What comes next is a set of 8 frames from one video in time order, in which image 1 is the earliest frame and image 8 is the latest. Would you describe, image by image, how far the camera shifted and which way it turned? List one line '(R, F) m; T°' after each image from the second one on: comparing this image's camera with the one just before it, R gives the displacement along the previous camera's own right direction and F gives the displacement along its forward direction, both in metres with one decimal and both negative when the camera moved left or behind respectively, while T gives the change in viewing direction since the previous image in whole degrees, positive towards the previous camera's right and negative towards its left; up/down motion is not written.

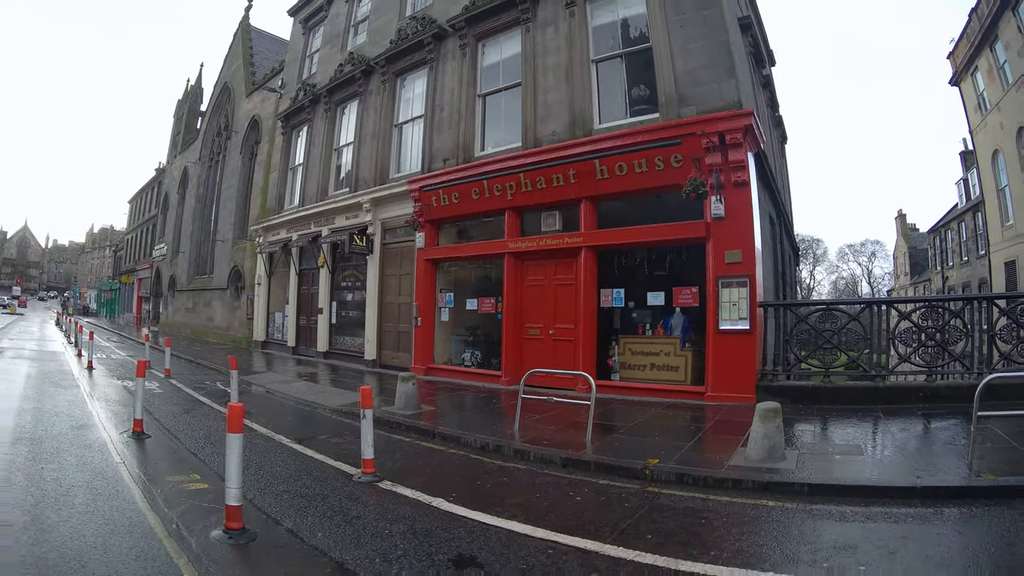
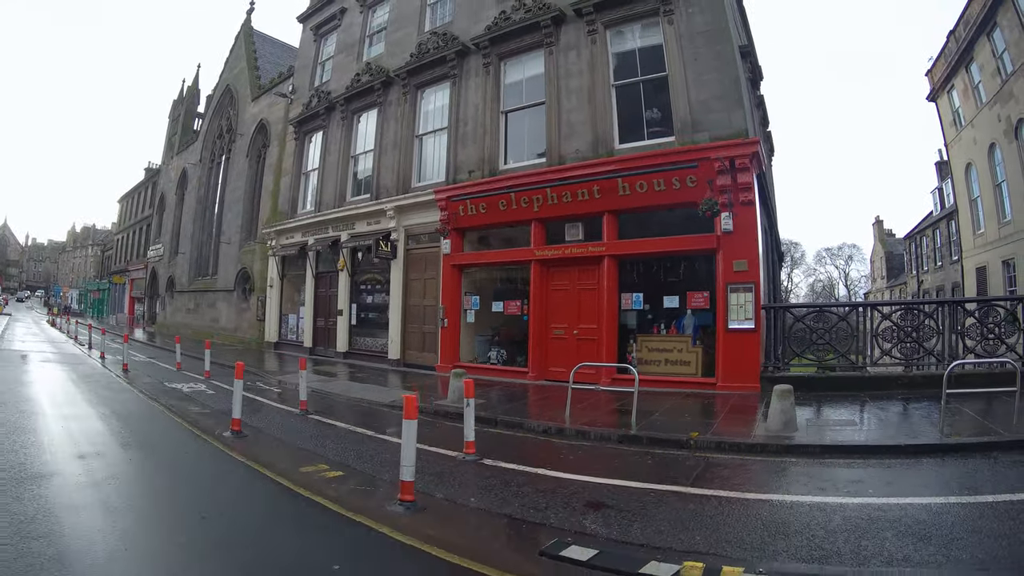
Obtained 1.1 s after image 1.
(-0.8, -0.9) m; +2°
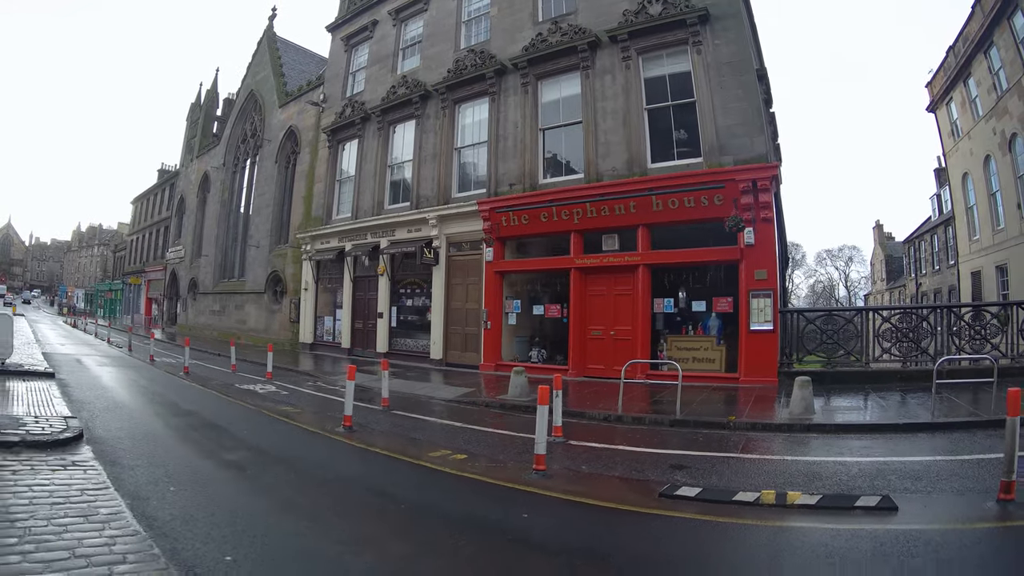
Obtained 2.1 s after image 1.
(-1.0, -1.2) m; 0°
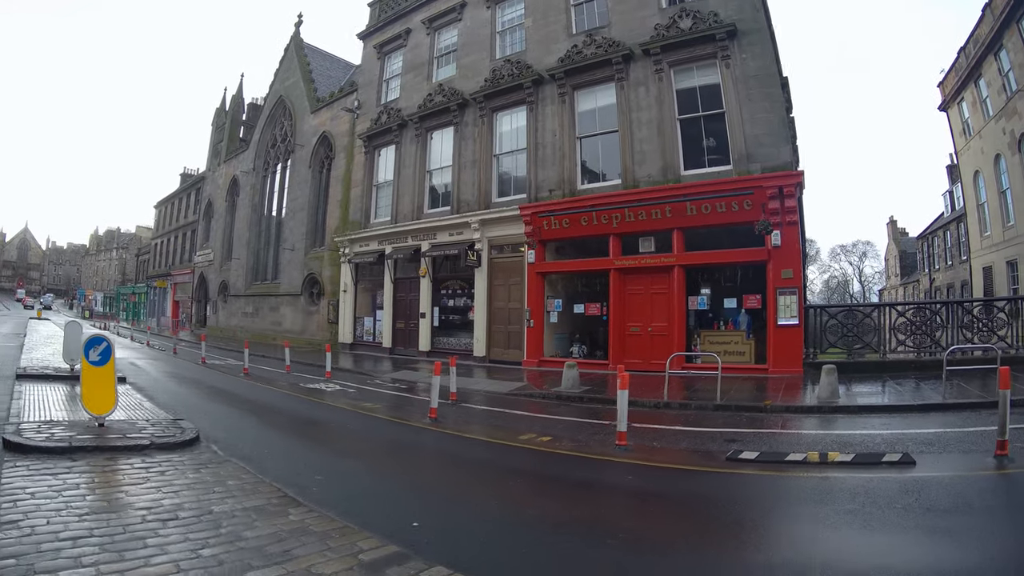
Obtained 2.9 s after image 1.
(-0.9, -1.0) m; -1°
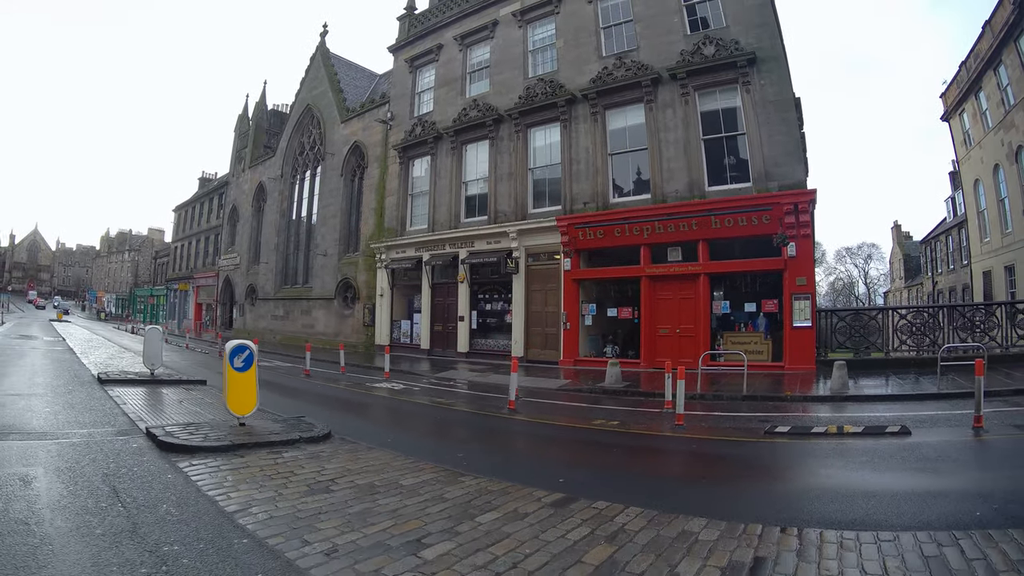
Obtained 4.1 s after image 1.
(-1.1, -1.4) m; 0°
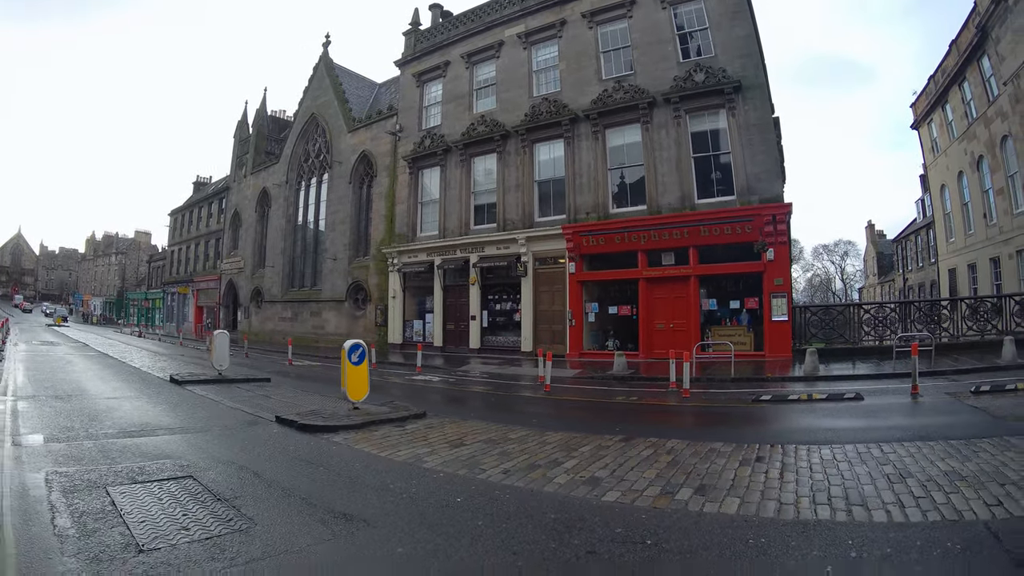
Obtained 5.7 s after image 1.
(-0.8, -1.7) m; +1°
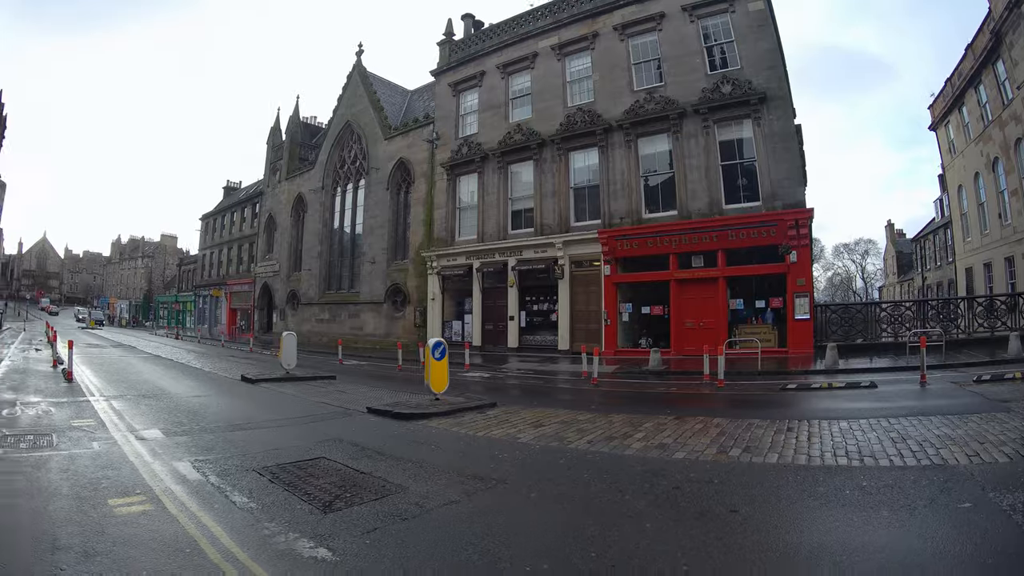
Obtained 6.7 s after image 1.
(-0.9, -1.4) m; -2°
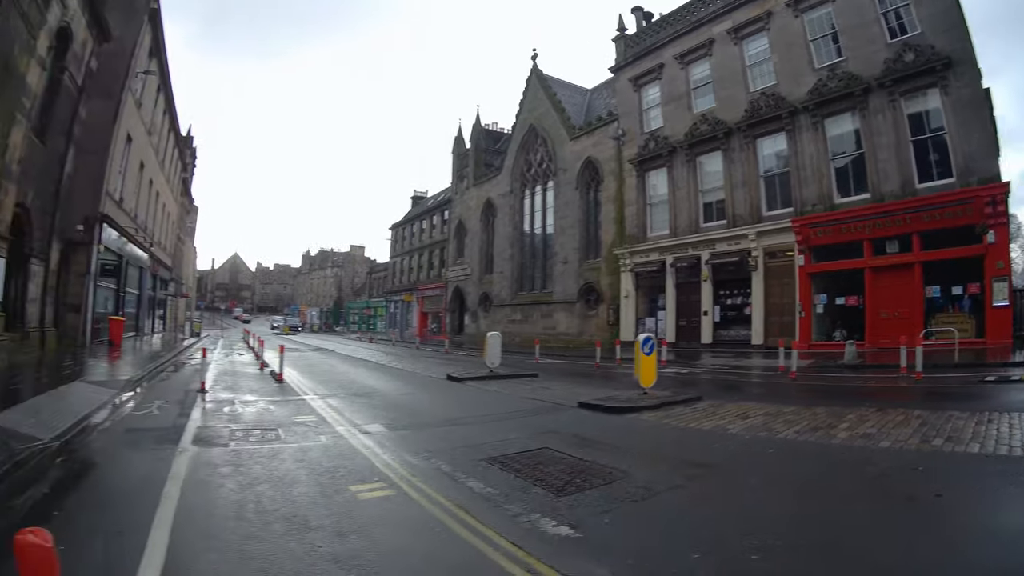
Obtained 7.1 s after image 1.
(-0.8, -3.4) m; -18°
